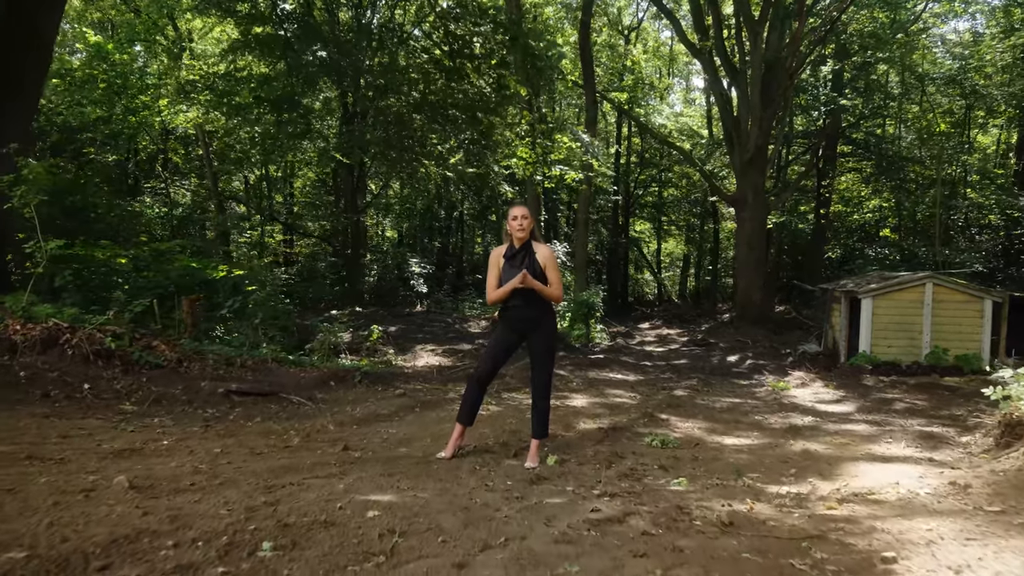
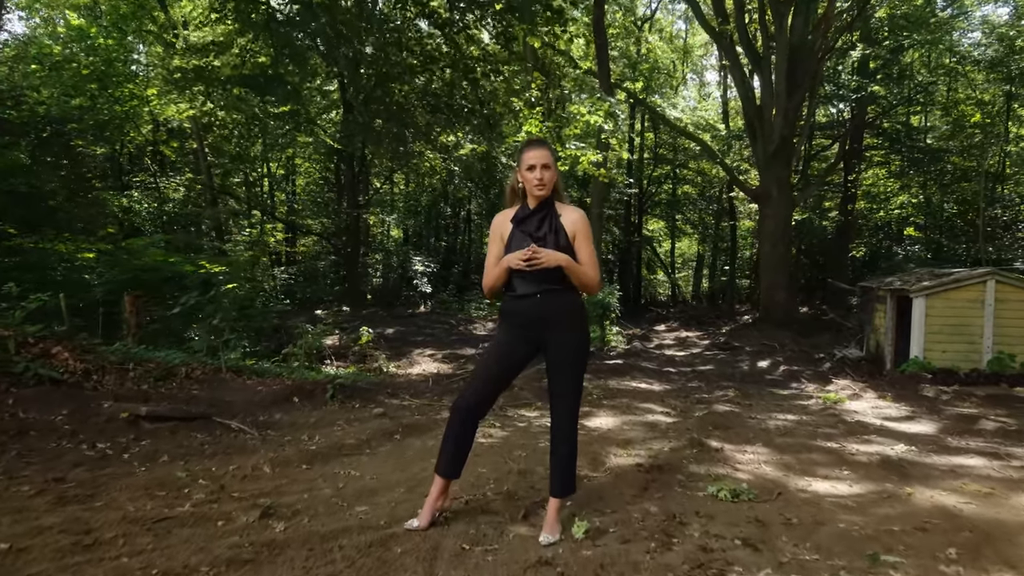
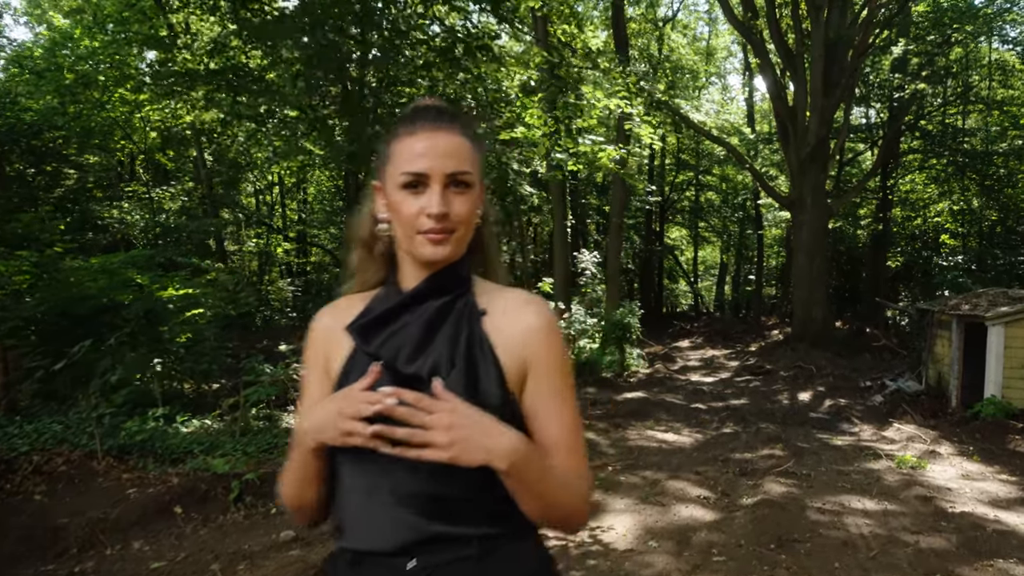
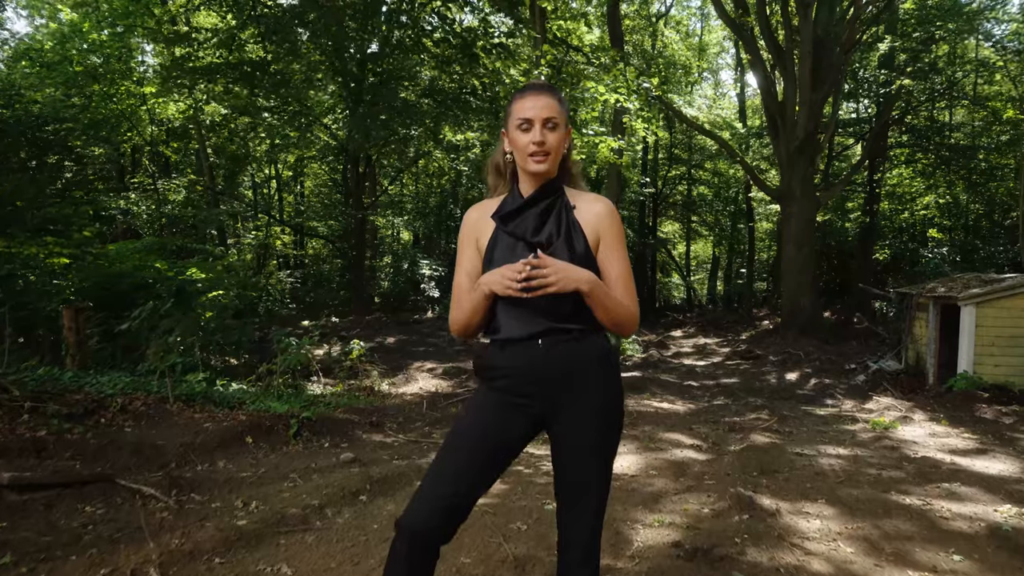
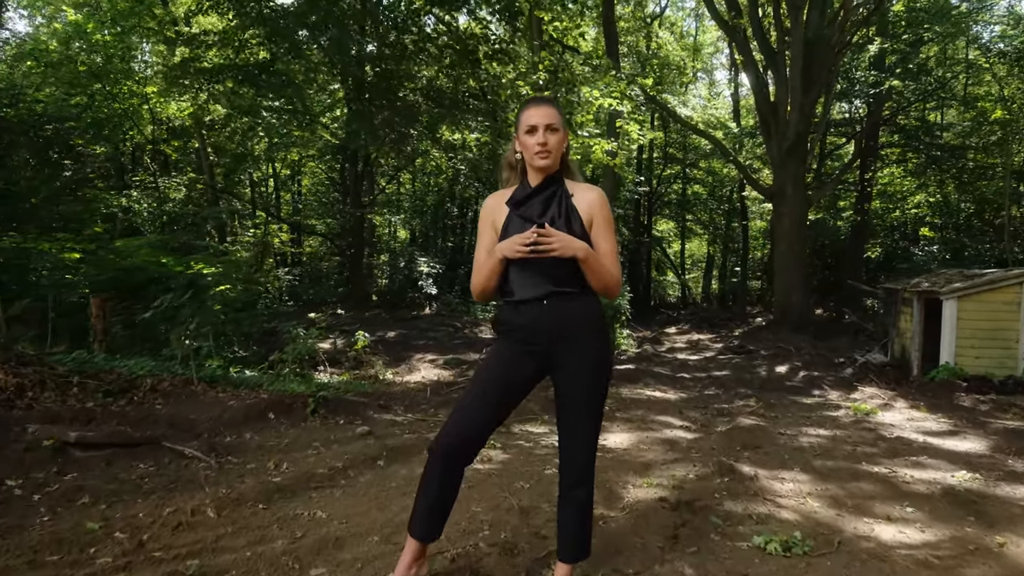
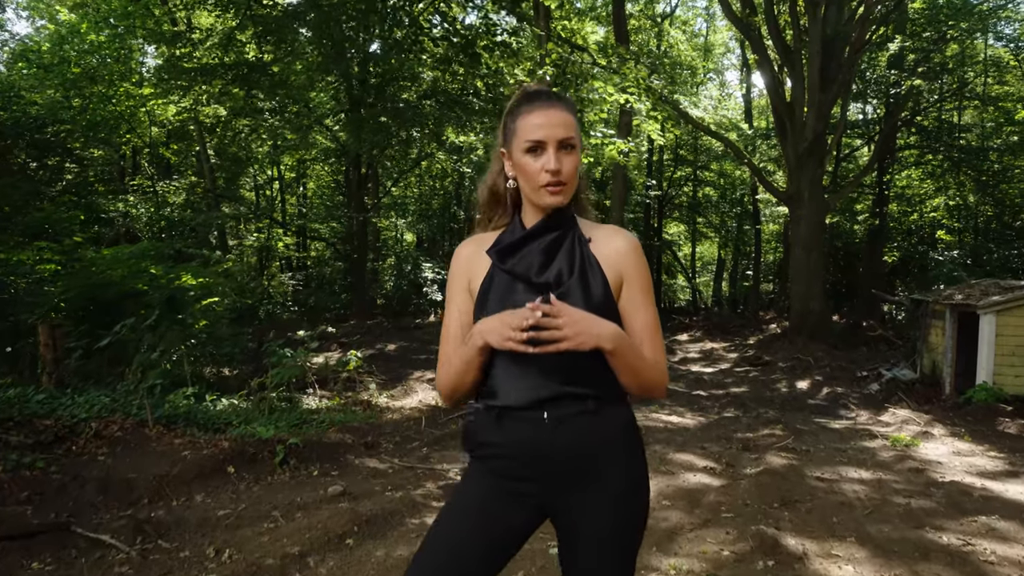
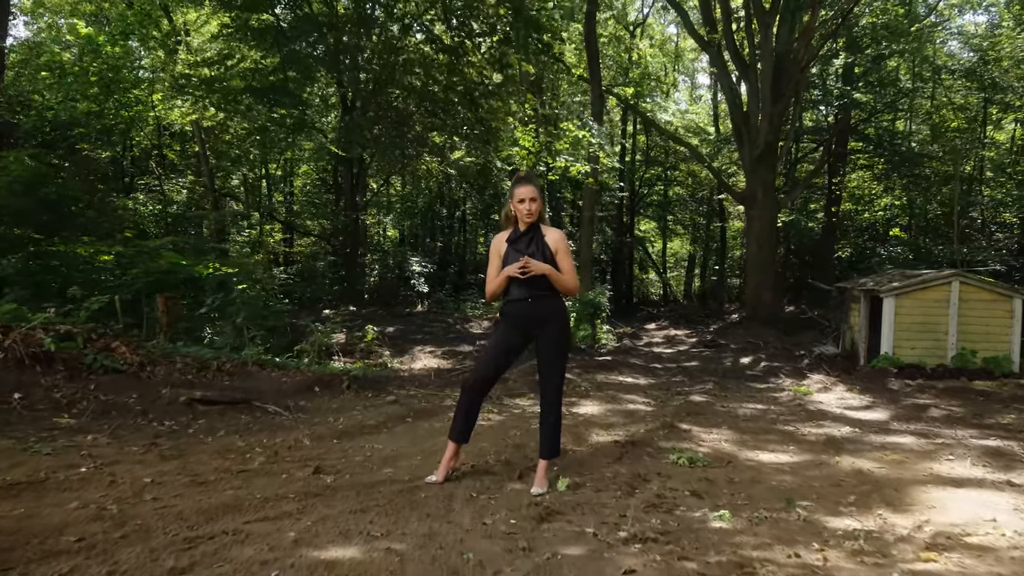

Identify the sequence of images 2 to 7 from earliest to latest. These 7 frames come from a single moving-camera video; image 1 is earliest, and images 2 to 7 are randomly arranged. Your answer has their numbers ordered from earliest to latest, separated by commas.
7, 2, 5, 4, 6, 3
